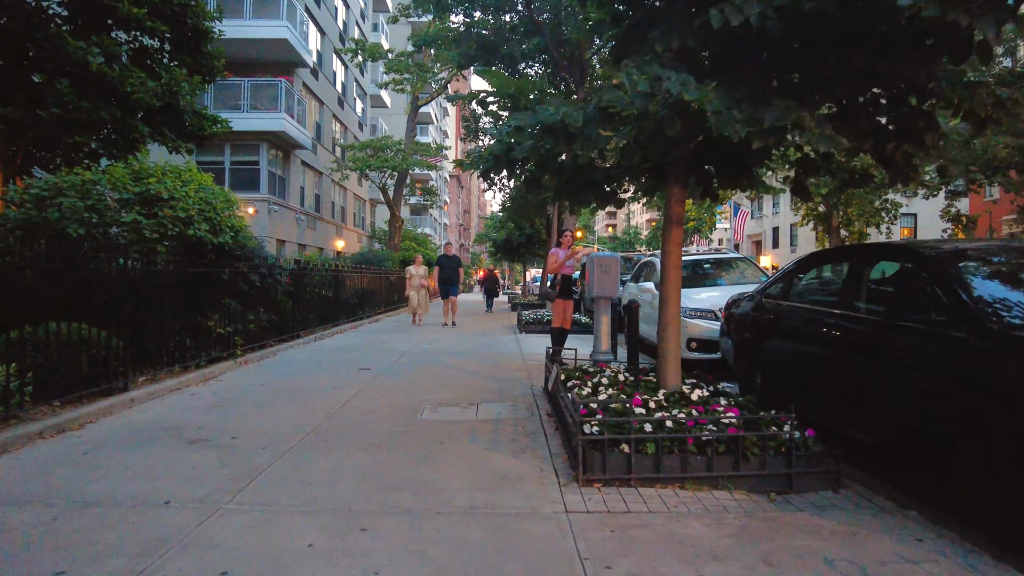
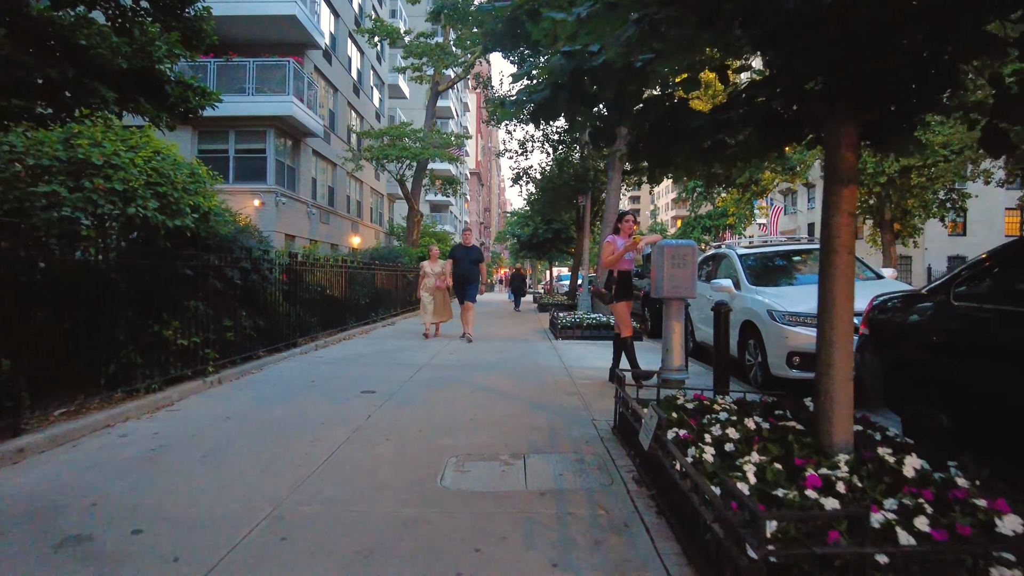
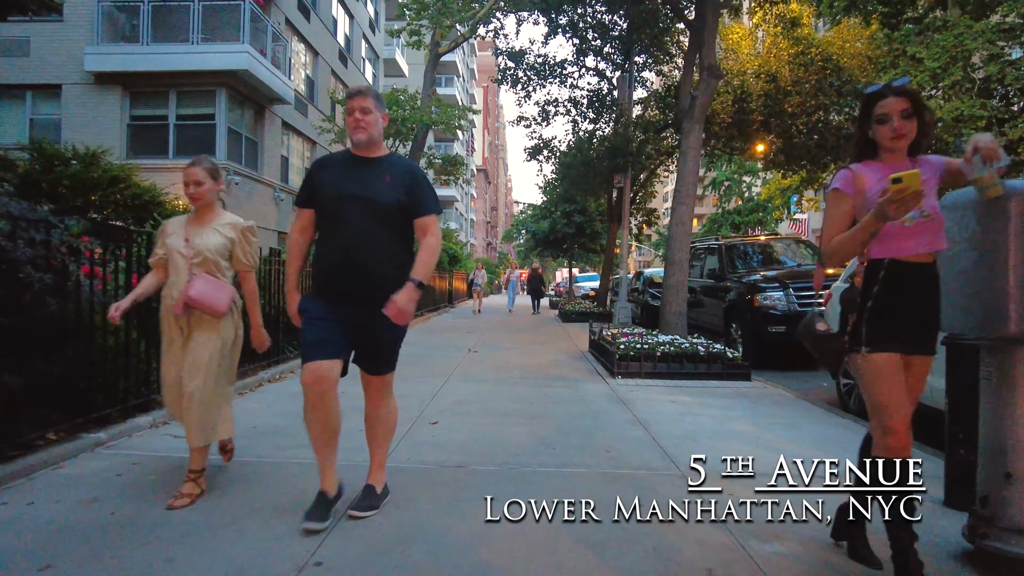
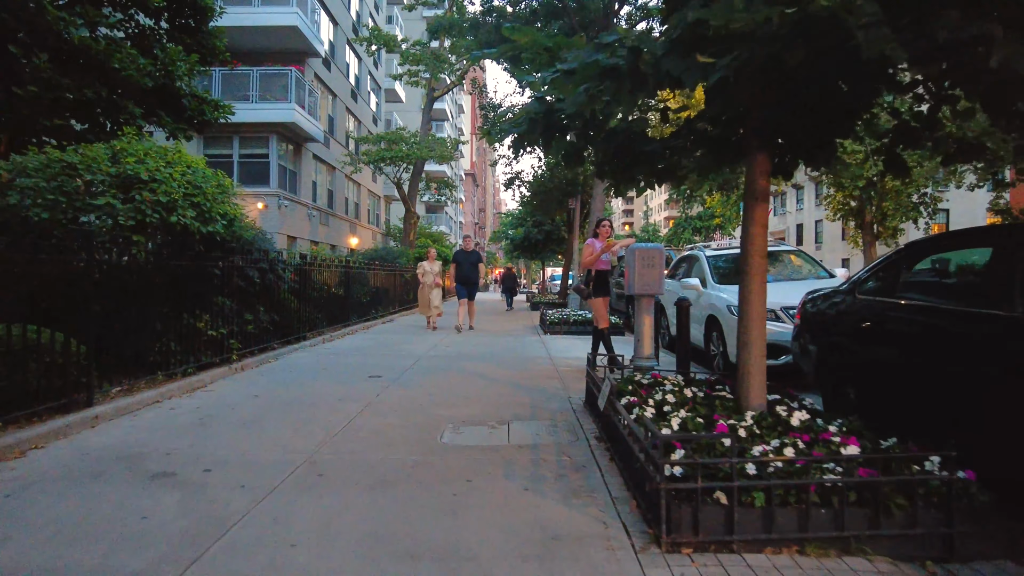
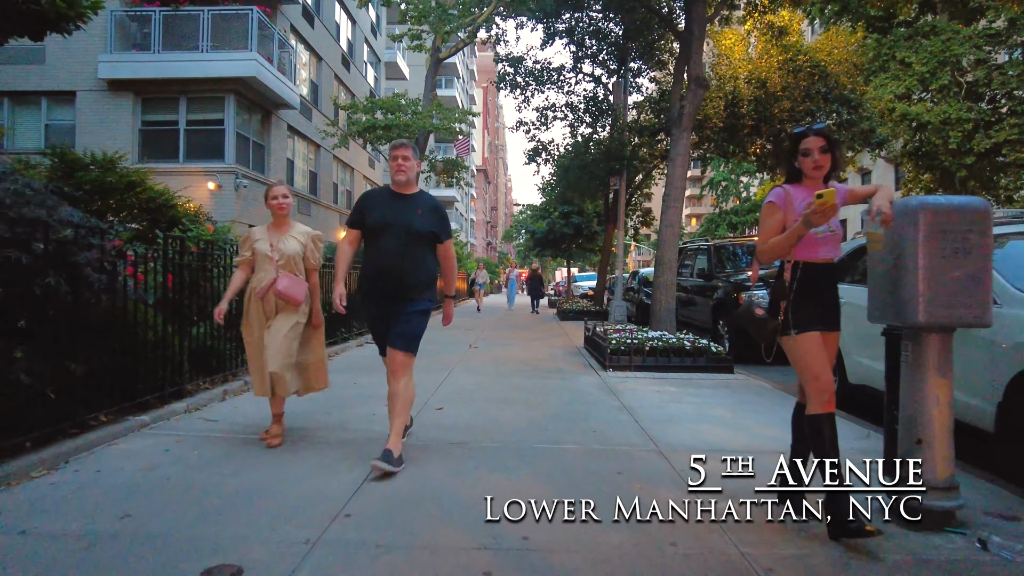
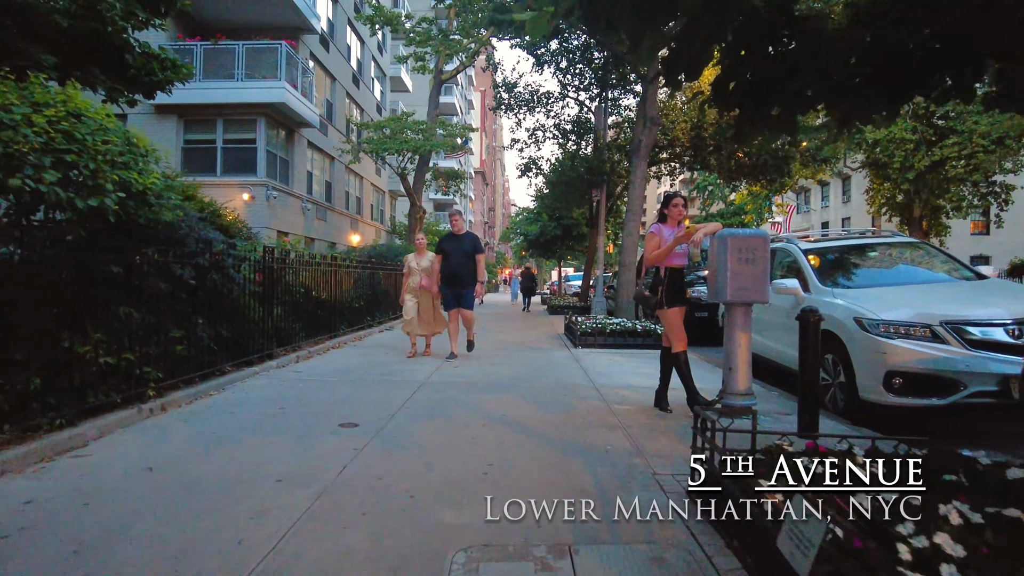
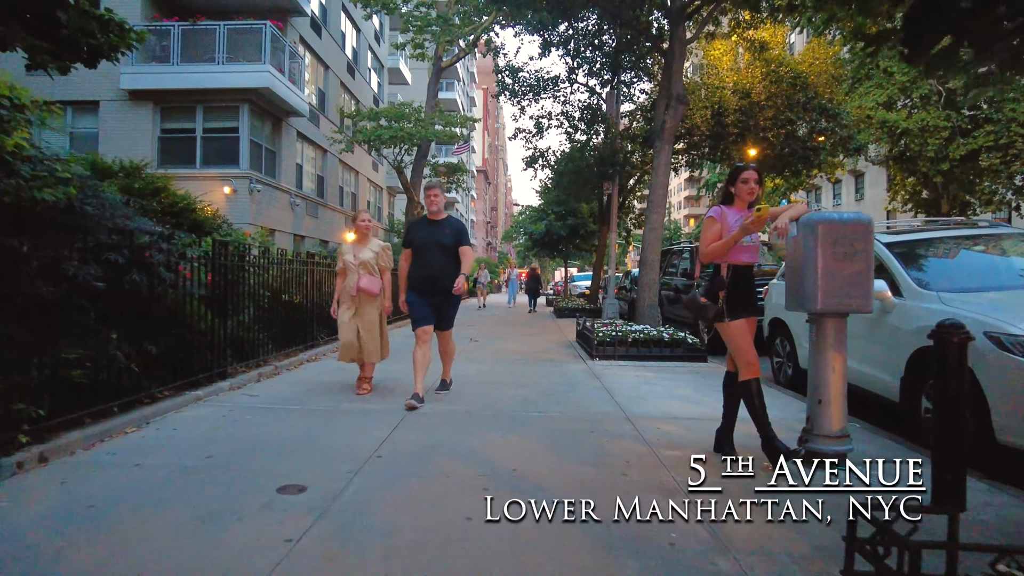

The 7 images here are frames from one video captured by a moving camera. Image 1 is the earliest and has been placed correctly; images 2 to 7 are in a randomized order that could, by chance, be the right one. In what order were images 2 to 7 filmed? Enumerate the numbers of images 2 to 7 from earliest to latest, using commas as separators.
4, 2, 6, 7, 5, 3
